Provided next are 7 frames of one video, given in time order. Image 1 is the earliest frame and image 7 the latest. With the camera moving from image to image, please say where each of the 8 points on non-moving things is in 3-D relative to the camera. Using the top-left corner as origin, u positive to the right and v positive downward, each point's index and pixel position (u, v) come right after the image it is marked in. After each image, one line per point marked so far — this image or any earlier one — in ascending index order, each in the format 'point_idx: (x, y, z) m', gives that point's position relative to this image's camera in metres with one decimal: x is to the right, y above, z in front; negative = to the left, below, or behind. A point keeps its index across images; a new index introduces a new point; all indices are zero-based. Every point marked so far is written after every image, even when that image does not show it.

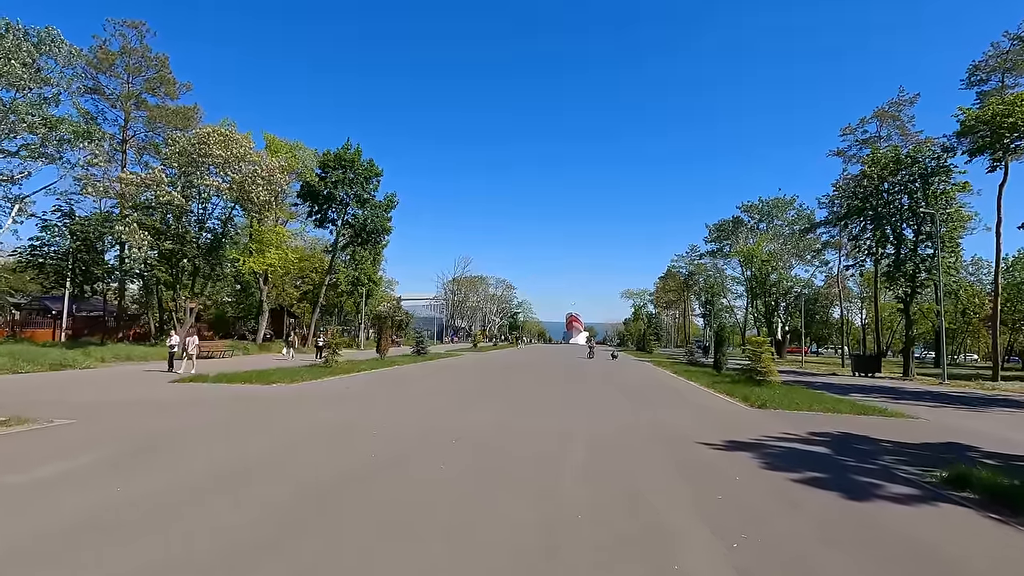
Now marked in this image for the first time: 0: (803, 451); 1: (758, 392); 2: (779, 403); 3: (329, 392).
0: (+3.9, -2.2, +8.4) m
1: (+6.6, -2.8, +16.9) m
2: (+6.4, -2.7, +14.8) m
3: (-4.9, -2.6, +16.6) m
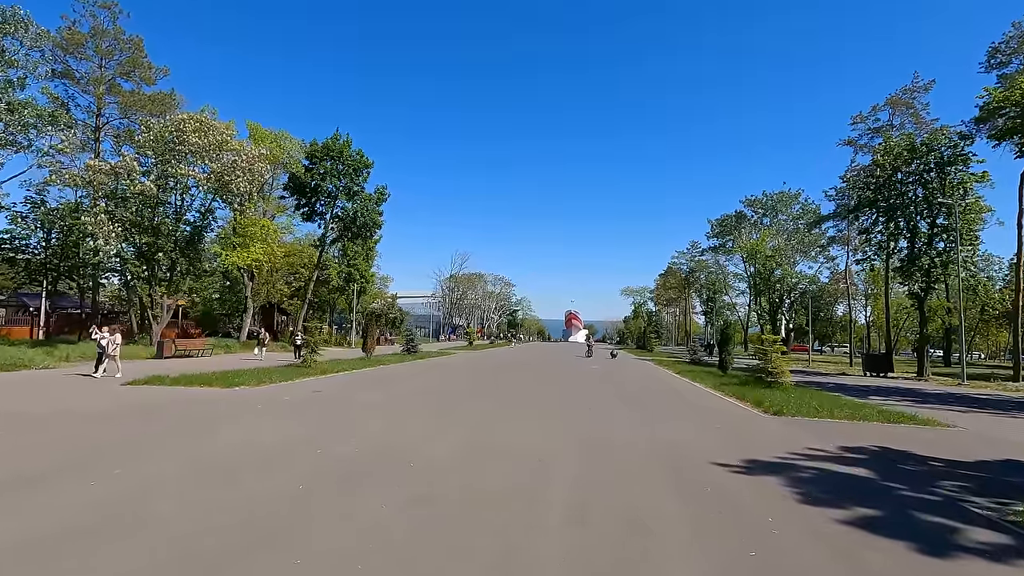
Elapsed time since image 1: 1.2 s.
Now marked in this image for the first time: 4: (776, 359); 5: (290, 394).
0: (+3.6, -2.1, +6.8) m
1: (+6.3, -2.6, +15.4) m
2: (+6.1, -2.6, +13.3) m
3: (-5.1, -2.5, +15.1) m
4: (+7.8, -2.1, +18.5) m
5: (-5.3, -2.4, +15.0) m
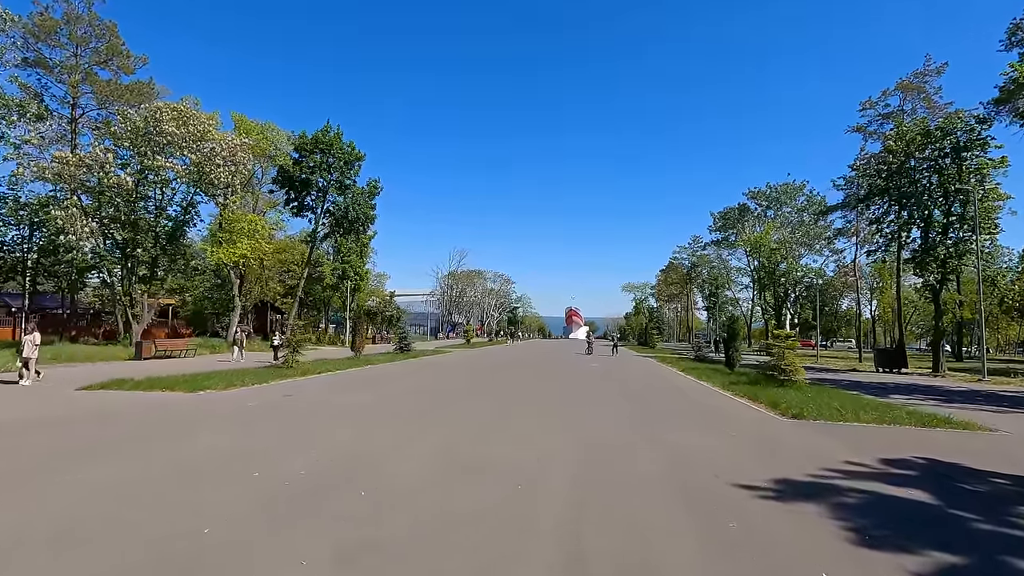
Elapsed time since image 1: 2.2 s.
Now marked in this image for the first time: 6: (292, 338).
0: (+3.4, -1.9, +5.6) m
1: (+6.2, -2.4, +14.1) m
2: (+5.9, -2.3, +12.0) m
3: (-5.3, -2.3, +13.9) m
4: (+7.7, -1.9, +17.2) m
5: (-5.5, -2.3, +13.8) m
6: (-7.0, -1.6, +19.9) m
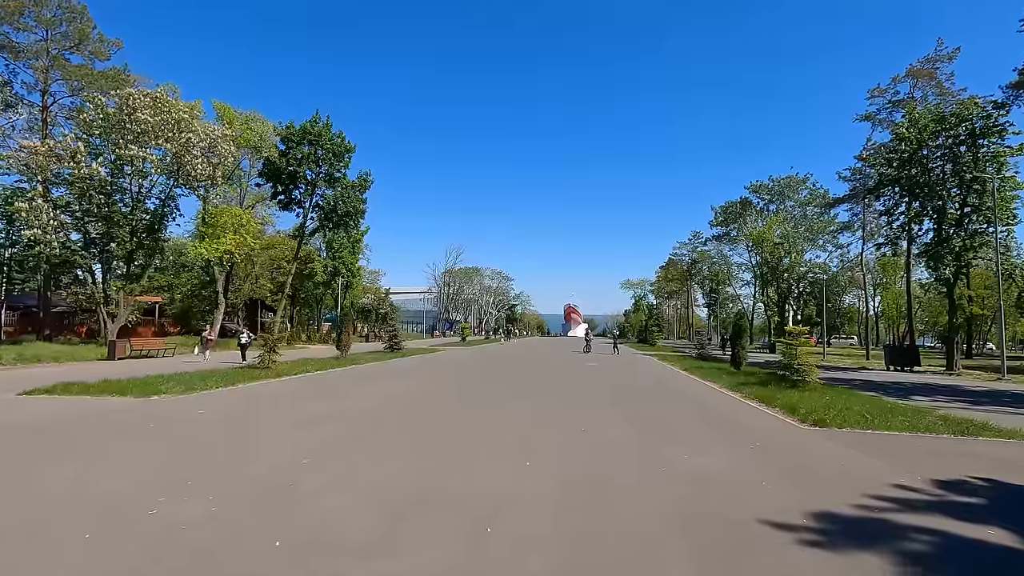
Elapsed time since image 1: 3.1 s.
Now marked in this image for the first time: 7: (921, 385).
0: (+3.2, -1.8, +4.3) m
1: (+5.9, -2.3, +12.8) m
2: (+5.7, -2.2, +10.7) m
3: (-5.6, -2.2, +12.6) m
4: (+7.4, -1.7, +15.9) m
5: (-5.7, -2.1, +12.5) m
6: (-7.3, -1.5, +18.6) m
7: (+12.3, -2.9, +18.7) m
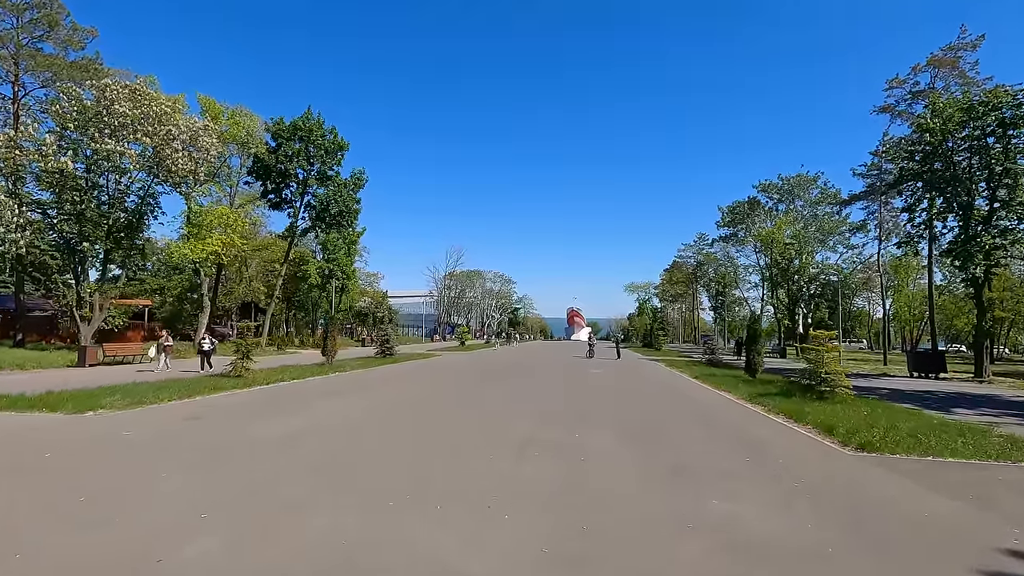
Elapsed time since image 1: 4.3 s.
0: (+3.0, -1.7, +2.7) m
1: (+5.8, -2.2, +11.1) m
2: (+5.5, -2.2, +9.1) m
3: (-5.7, -2.2, +11.0) m
4: (+7.3, -1.7, +14.2) m
5: (-5.9, -2.1, +10.9) m
6: (-7.4, -1.5, +17.0) m
7: (+12.2, -2.9, +17.0) m
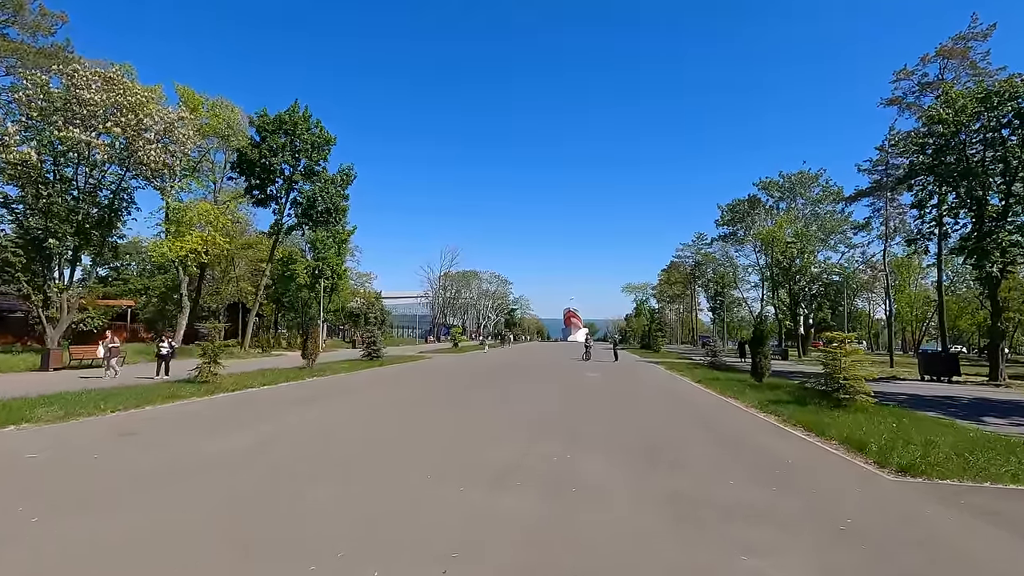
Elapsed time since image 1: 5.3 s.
0: (+2.8, -1.7, +1.4) m
1: (+5.5, -2.2, +9.9) m
2: (+5.3, -2.1, +7.8) m
3: (-6.0, -2.2, +9.7) m
4: (+7.0, -1.6, +13.0) m
5: (-6.2, -2.1, +9.6) m
6: (-7.7, -1.5, +15.7) m
7: (+11.9, -2.9, +15.8) m
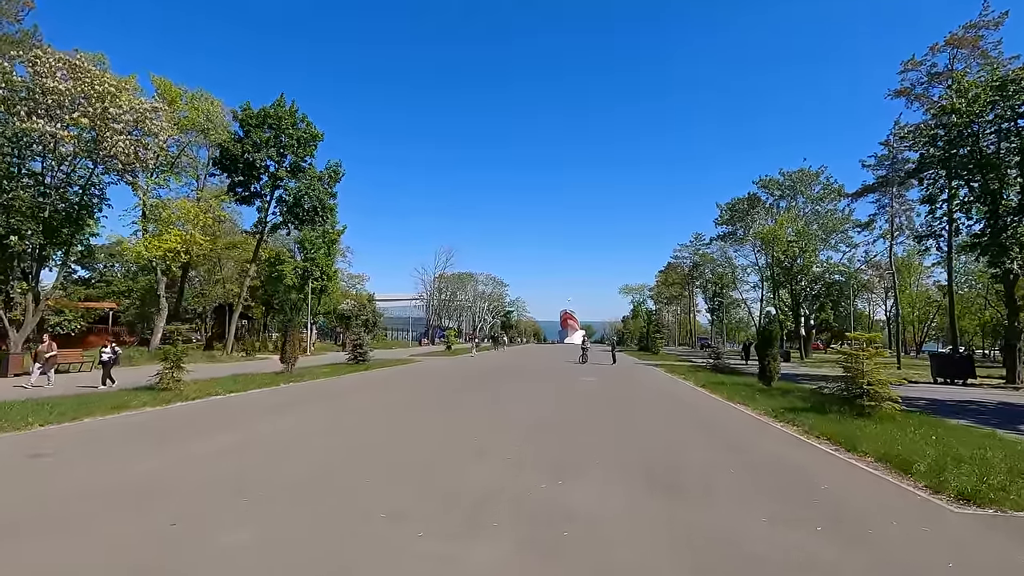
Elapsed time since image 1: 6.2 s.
0: (+2.6, -1.5, +0.2) m
1: (+5.3, -2.1, +8.7) m
2: (+5.1, -2.0, +6.6) m
3: (-6.2, -2.1, +8.4) m
4: (+6.8, -1.5, +11.8) m
5: (-6.4, -2.0, +8.3) m
6: (-7.9, -1.4, +14.4) m
7: (+11.7, -2.8, +14.6) m
